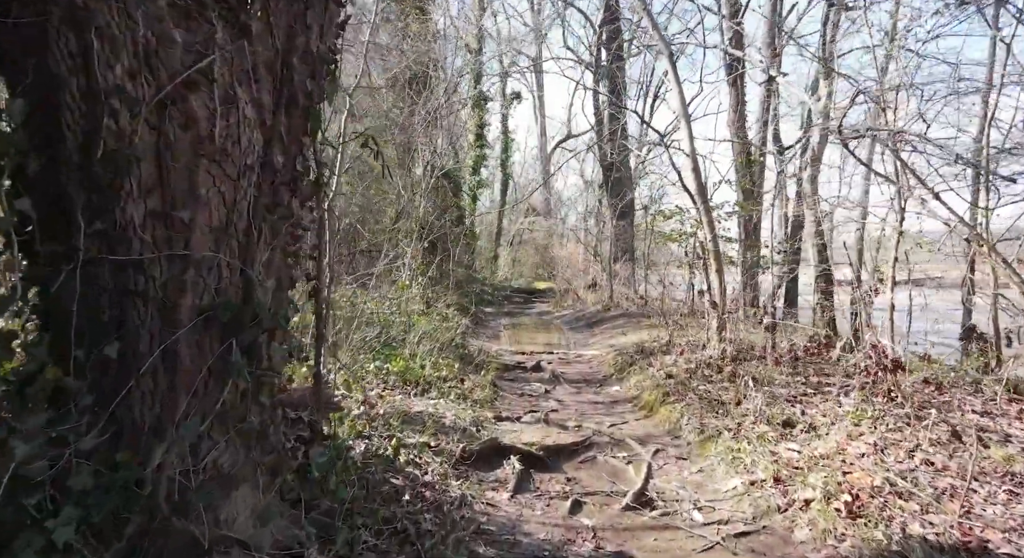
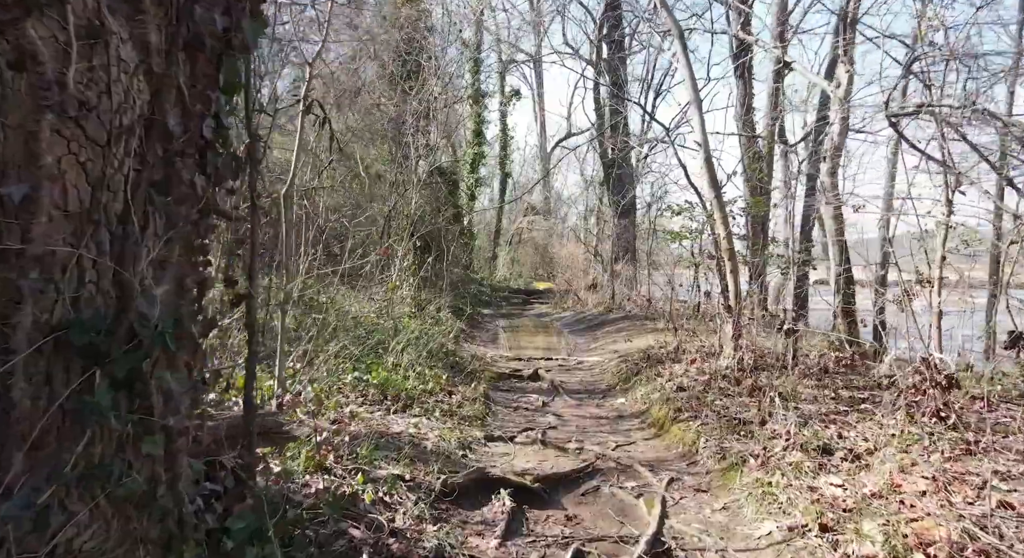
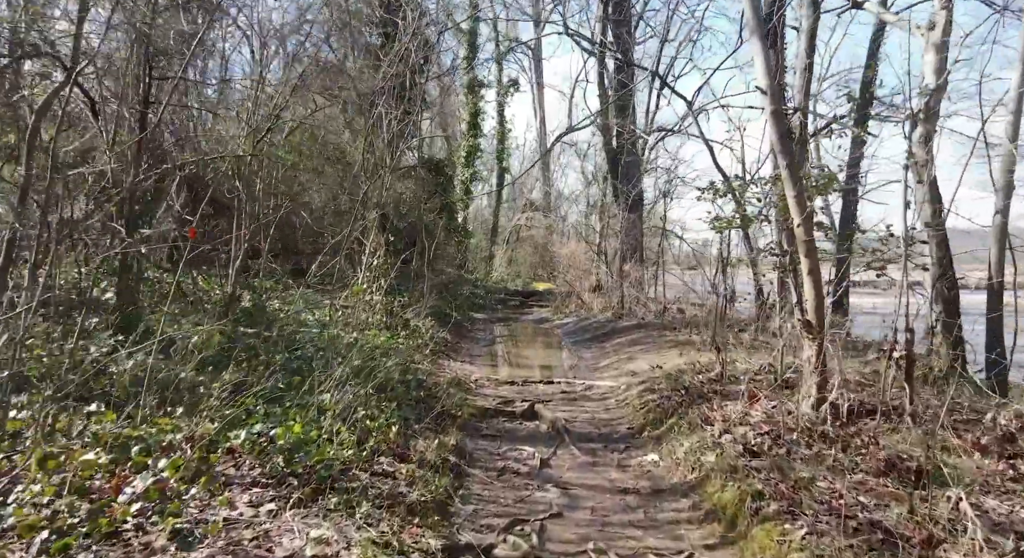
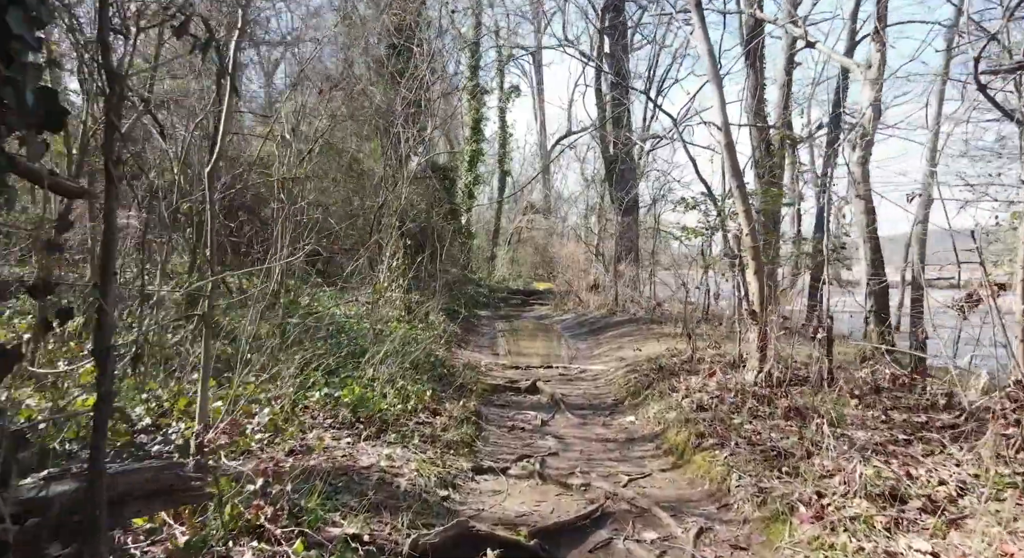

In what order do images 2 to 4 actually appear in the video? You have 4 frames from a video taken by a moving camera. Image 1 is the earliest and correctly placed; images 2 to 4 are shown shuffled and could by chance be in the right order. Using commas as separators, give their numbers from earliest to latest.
2, 4, 3
